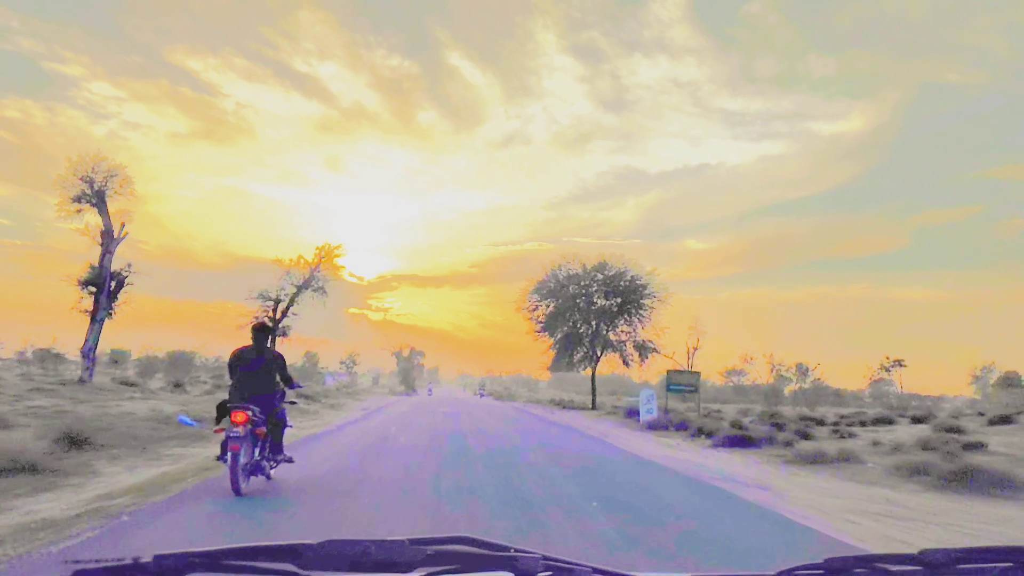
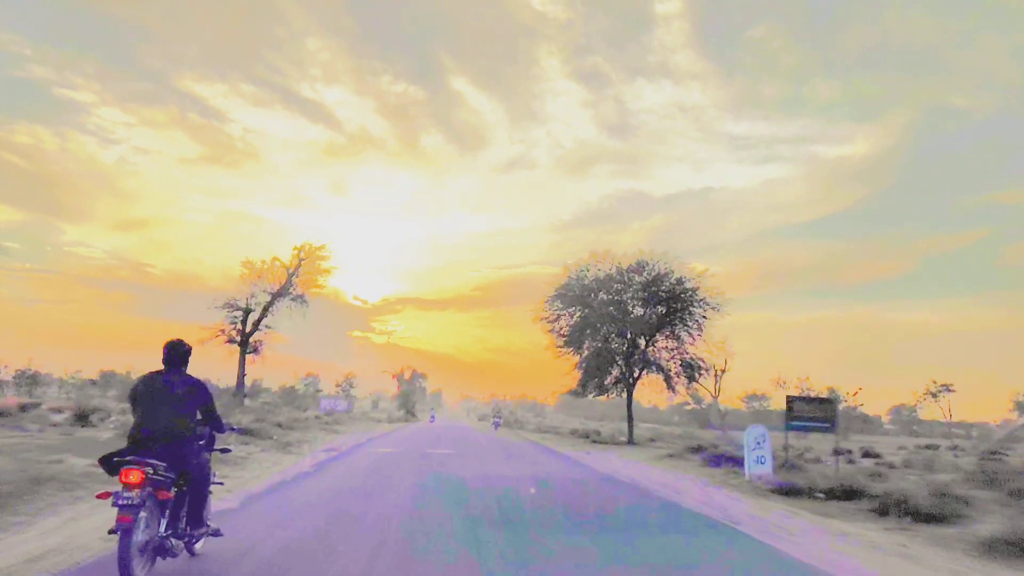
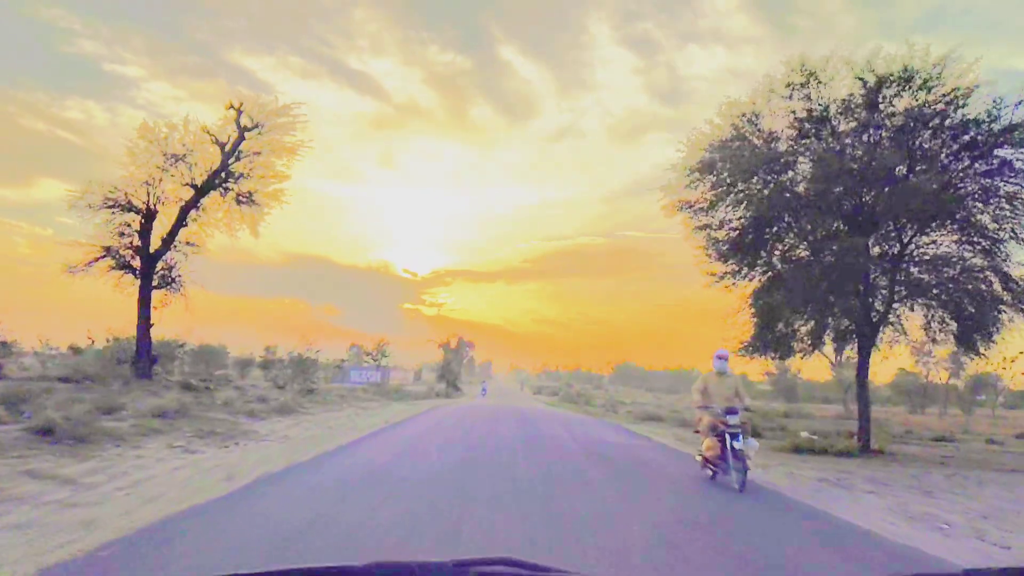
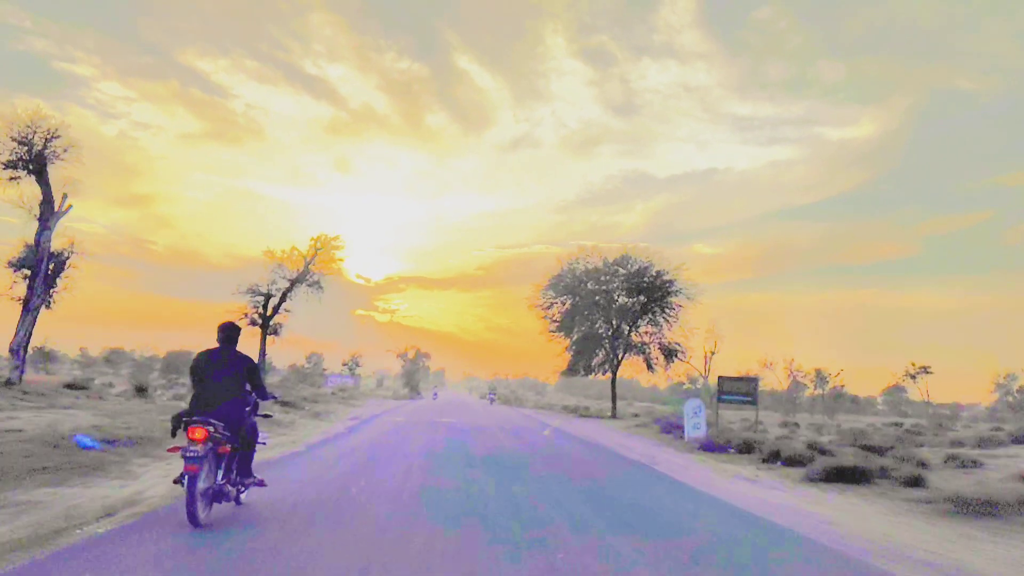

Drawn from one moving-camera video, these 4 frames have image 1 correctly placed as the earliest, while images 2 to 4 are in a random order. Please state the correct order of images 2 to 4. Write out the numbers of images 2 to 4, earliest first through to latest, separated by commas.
4, 2, 3
